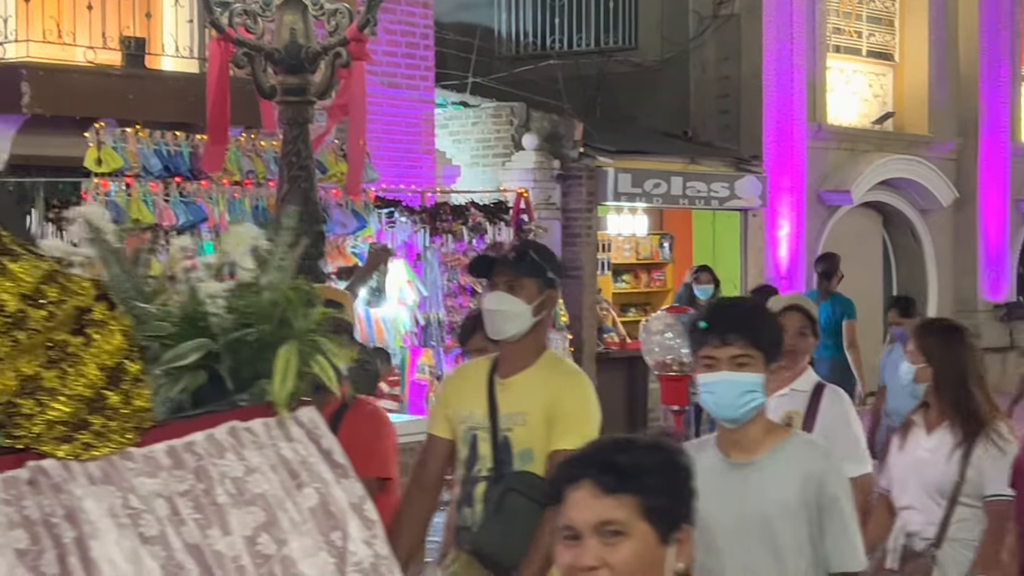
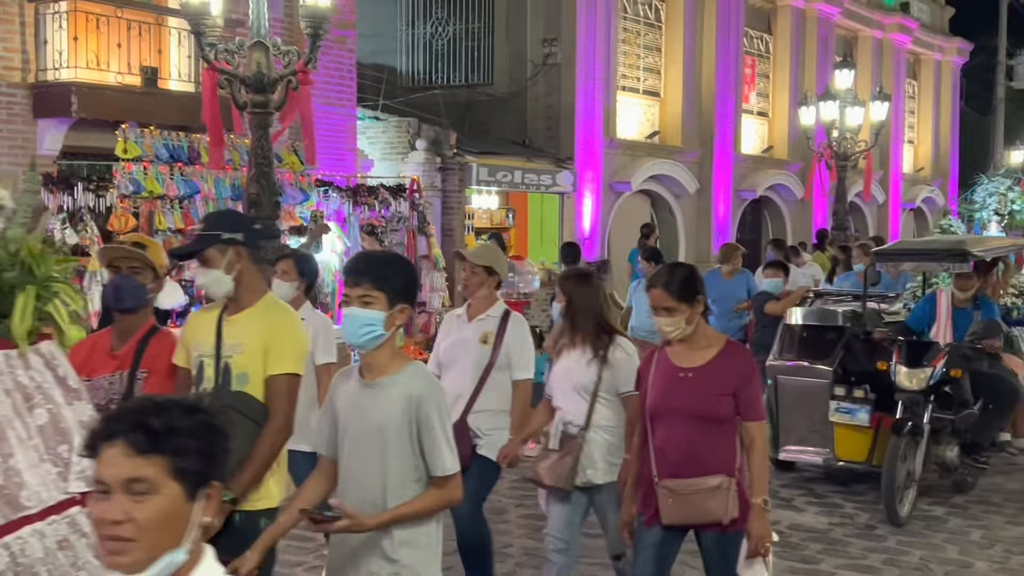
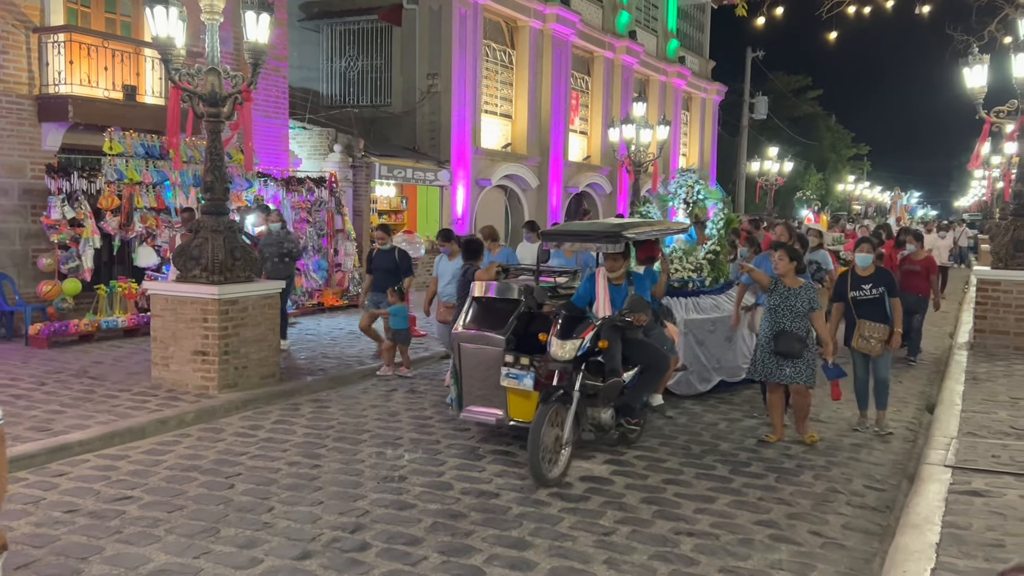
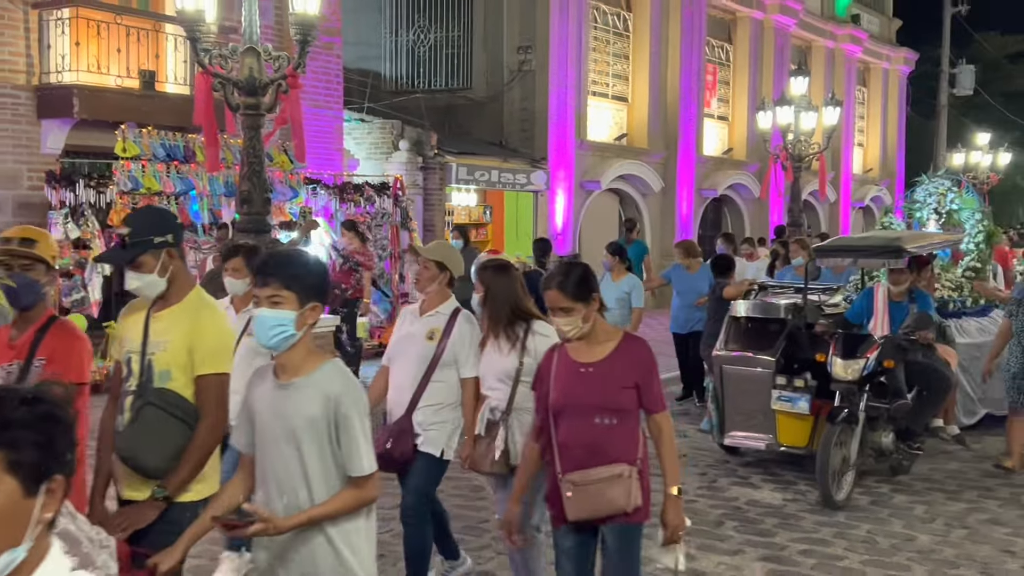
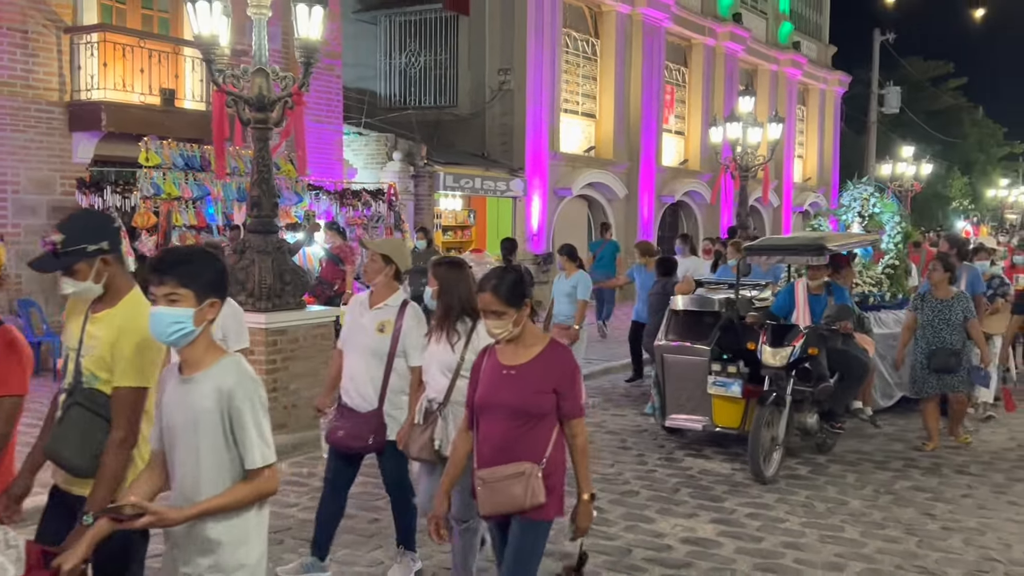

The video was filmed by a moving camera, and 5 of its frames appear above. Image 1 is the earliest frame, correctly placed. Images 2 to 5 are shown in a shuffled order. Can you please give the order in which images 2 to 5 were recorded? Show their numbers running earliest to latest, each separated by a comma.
2, 4, 5, 3
